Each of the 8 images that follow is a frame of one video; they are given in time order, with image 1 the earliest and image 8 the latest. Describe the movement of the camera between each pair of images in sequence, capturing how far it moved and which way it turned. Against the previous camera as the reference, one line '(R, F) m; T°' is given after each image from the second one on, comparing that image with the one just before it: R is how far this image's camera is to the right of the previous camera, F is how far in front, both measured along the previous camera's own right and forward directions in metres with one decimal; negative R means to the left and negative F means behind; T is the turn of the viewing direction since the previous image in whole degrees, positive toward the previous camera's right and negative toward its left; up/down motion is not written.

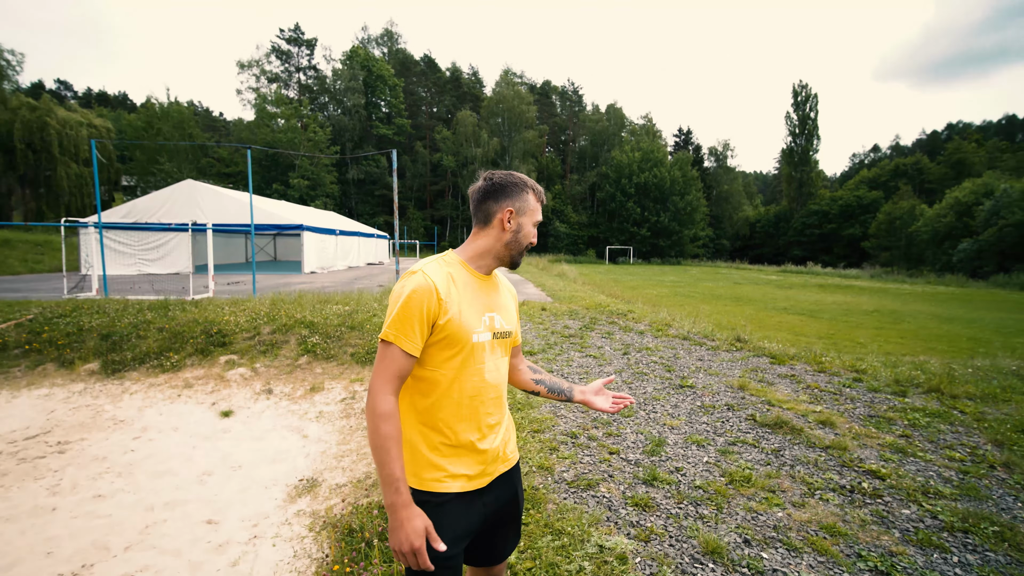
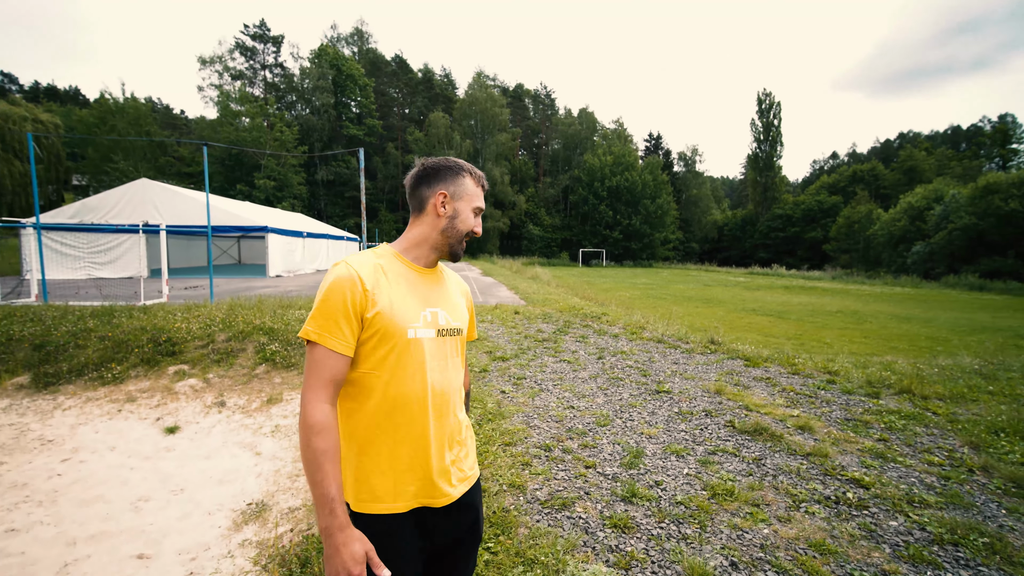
(+0.1, +0.3) m; +3°
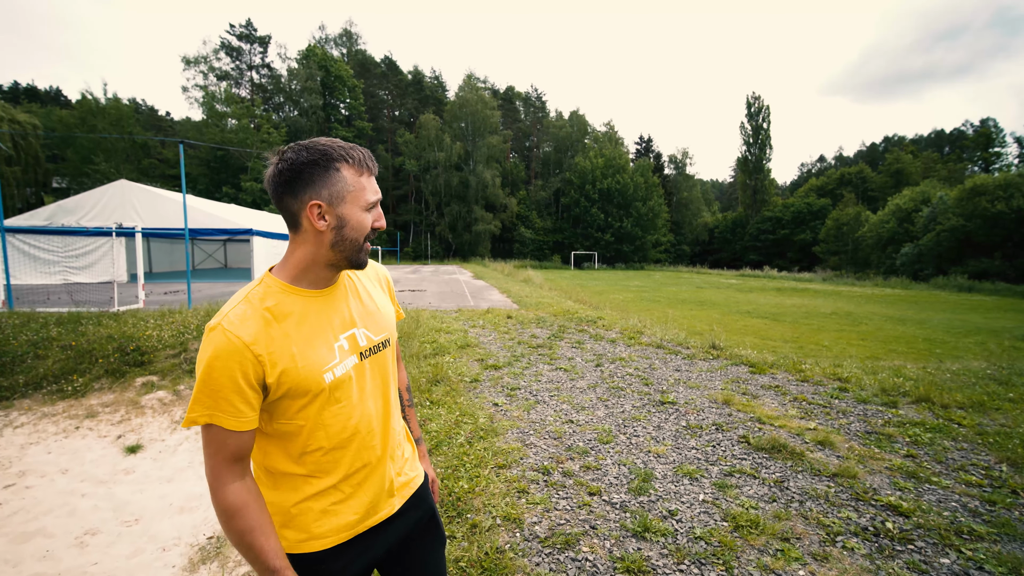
(0.0, +0.5) m; +1°
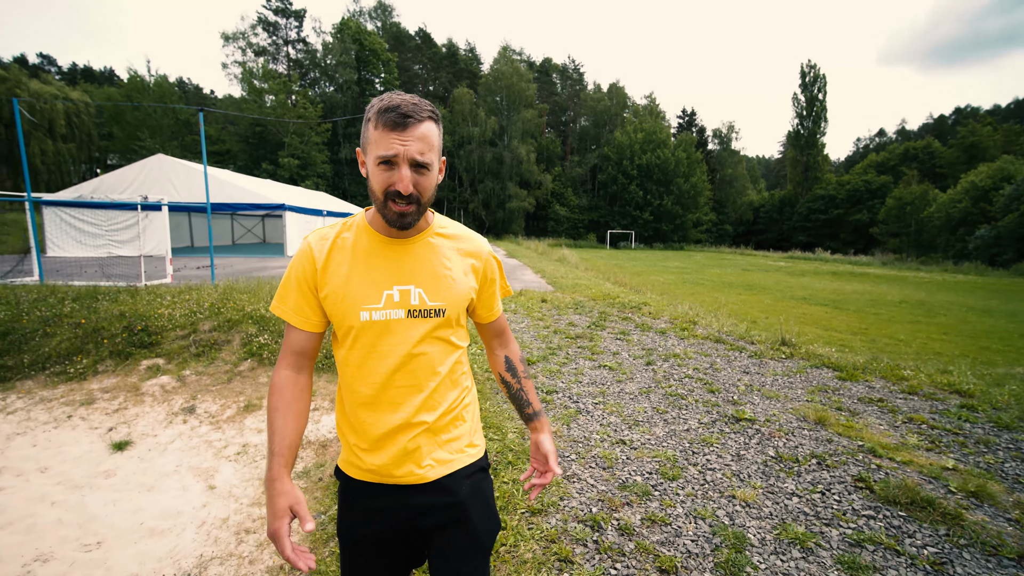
(-0.1, +1.1) m; -4°
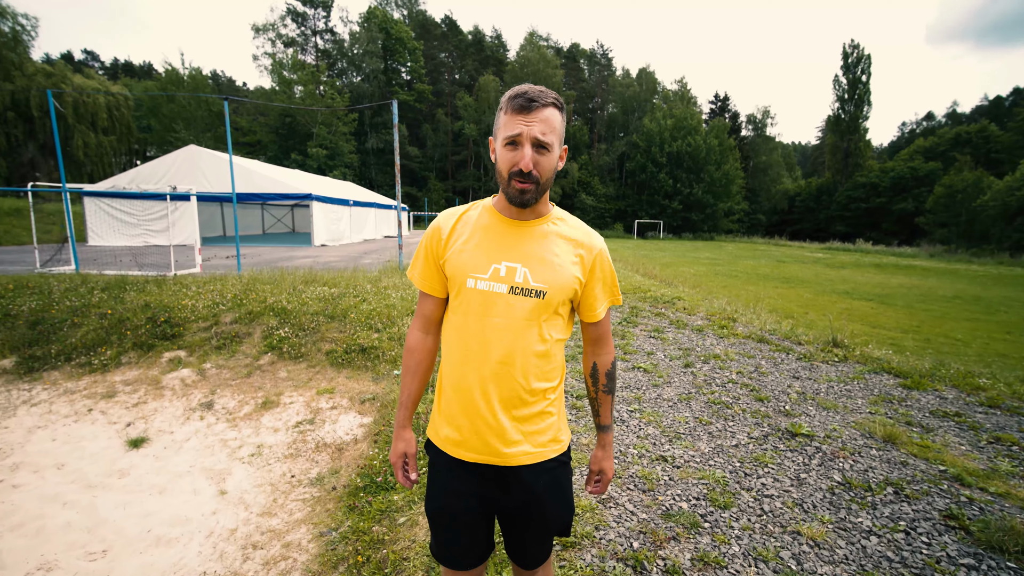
(0.0, +0.4) m; -3°
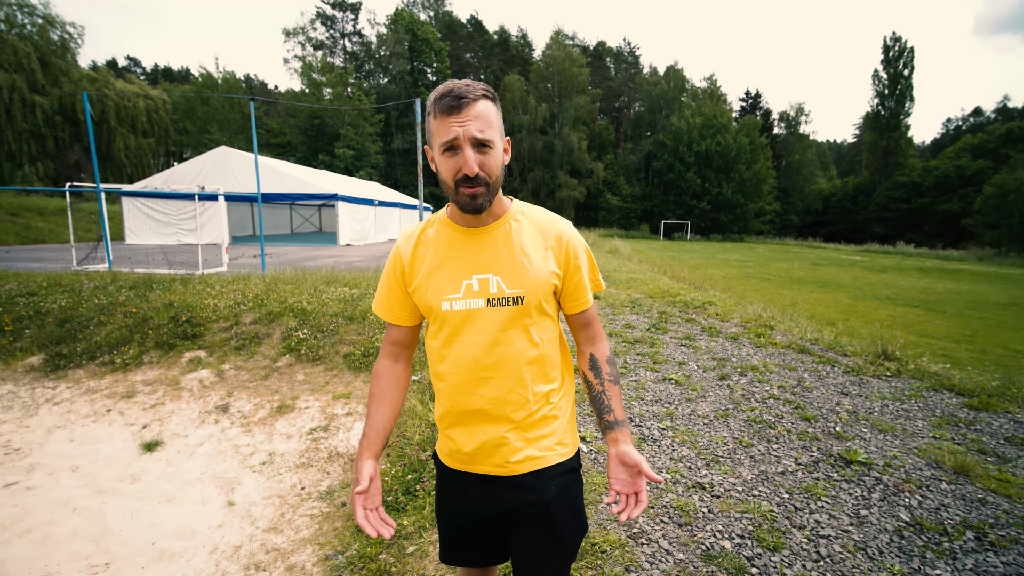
(0.0, +0.3) m; -3°
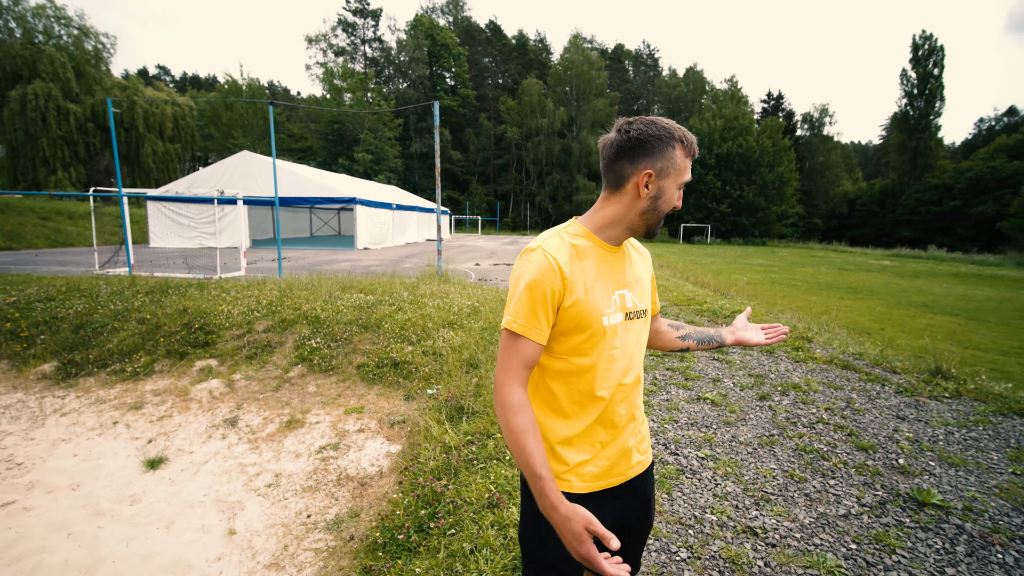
(-0.1, +0.4) m; -2°
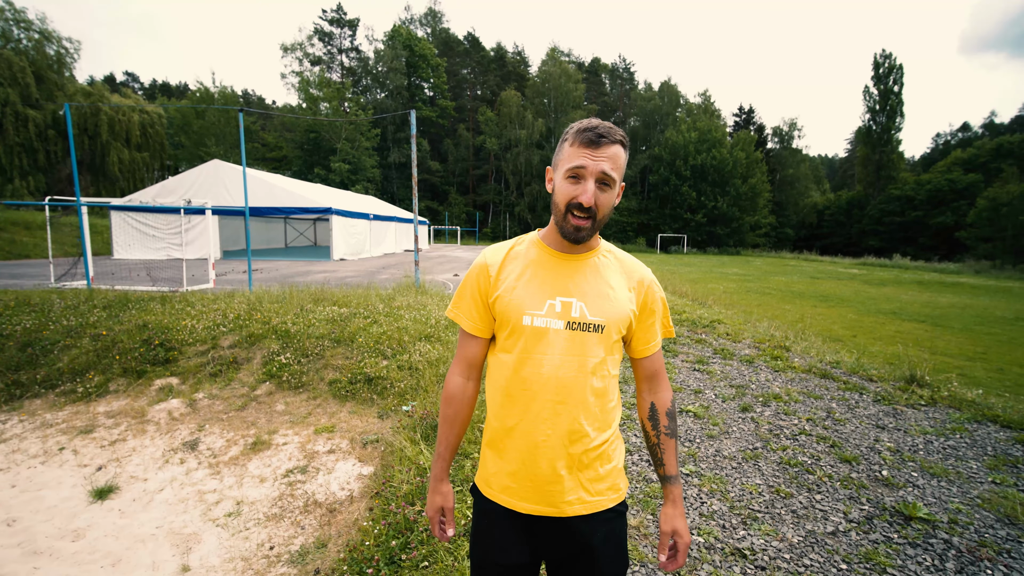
(0.0, +0.2) m; +3°
